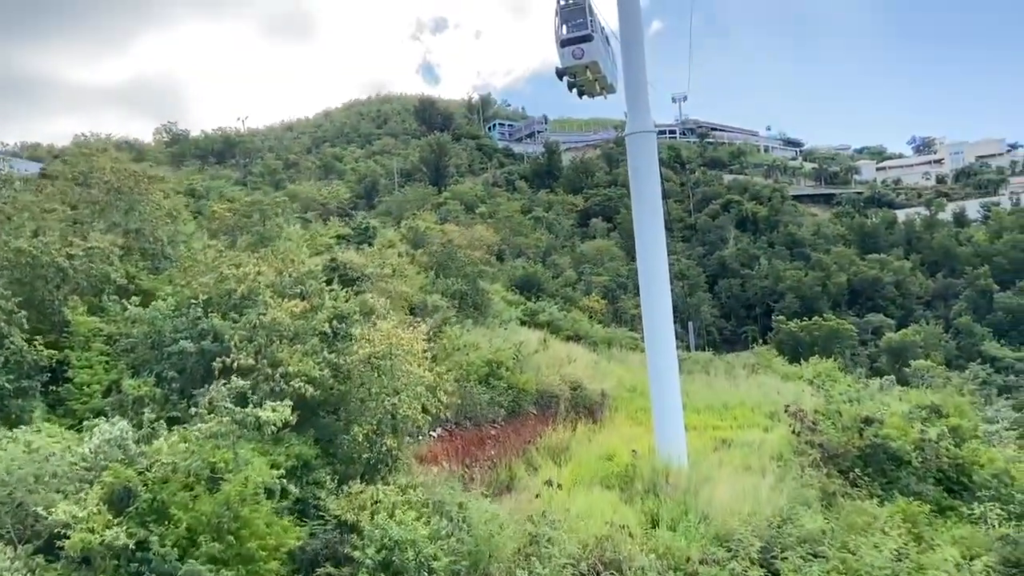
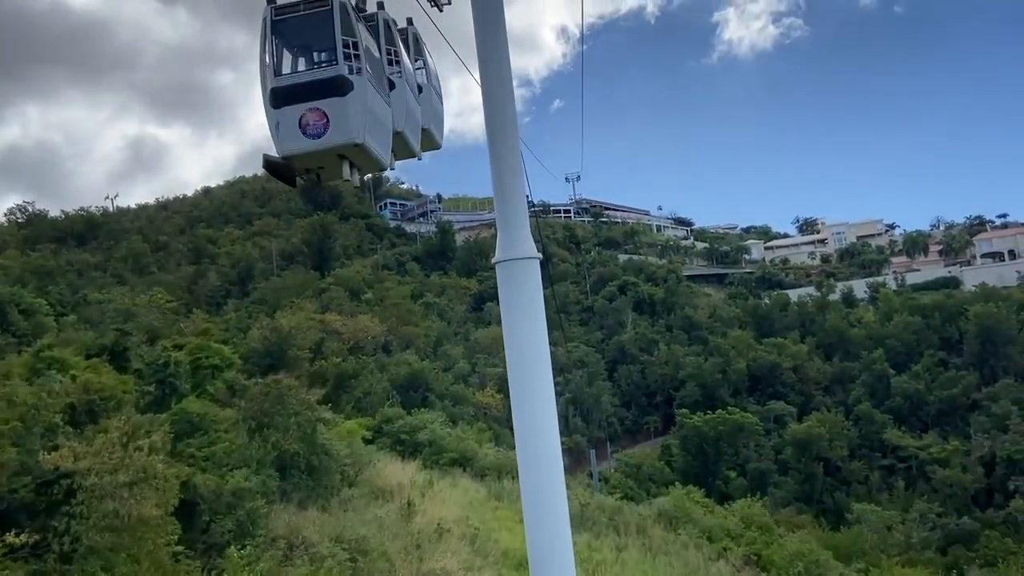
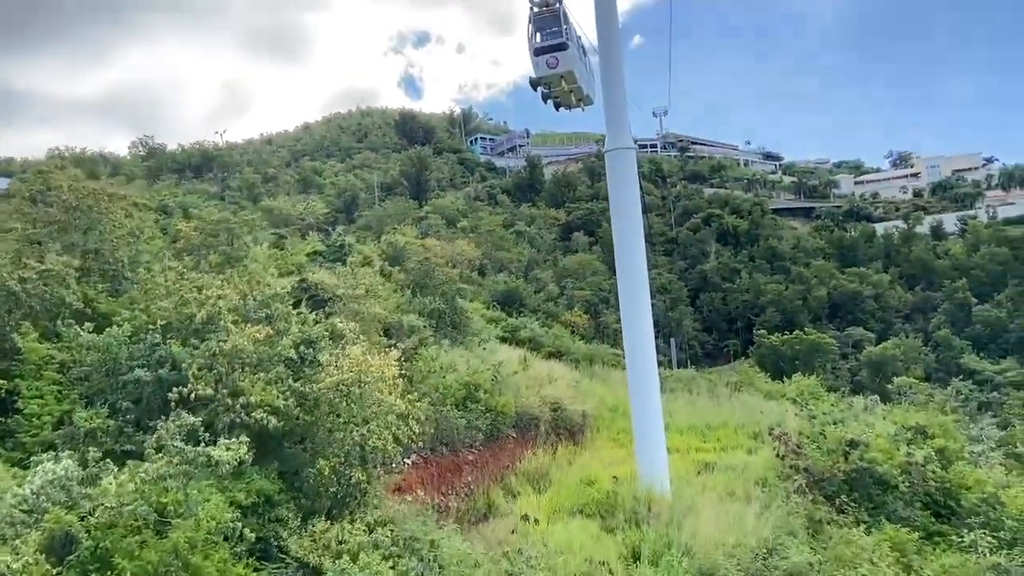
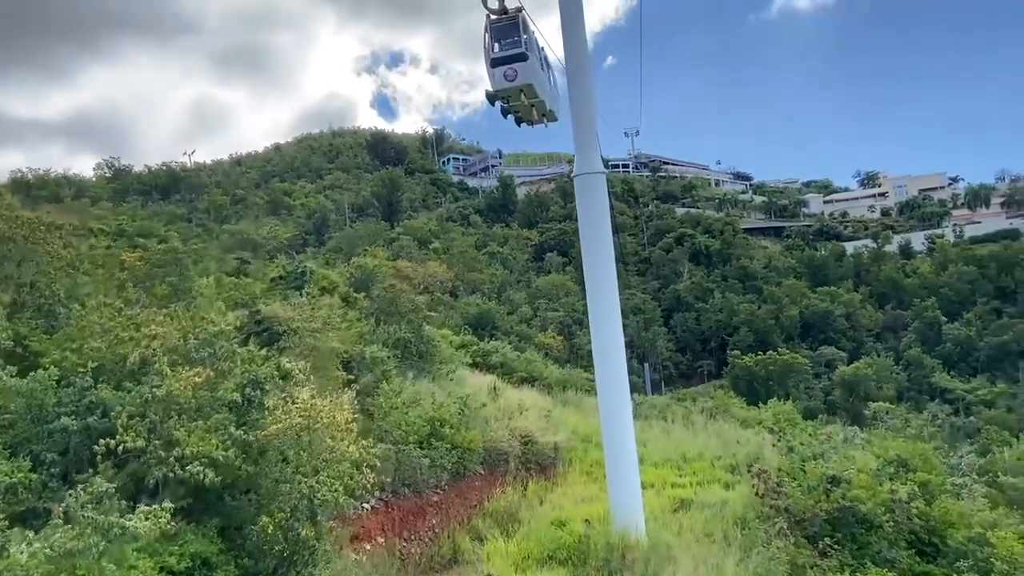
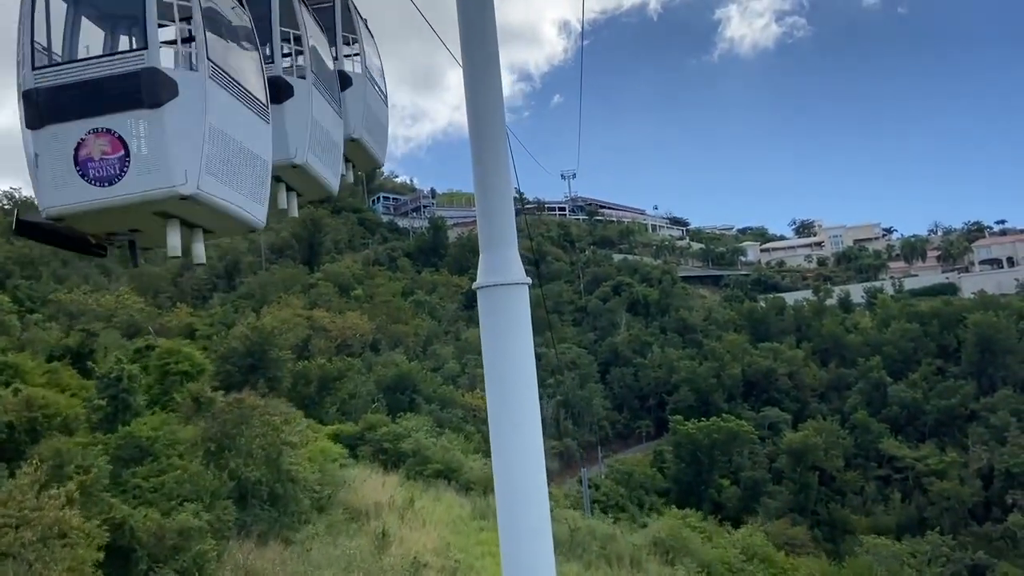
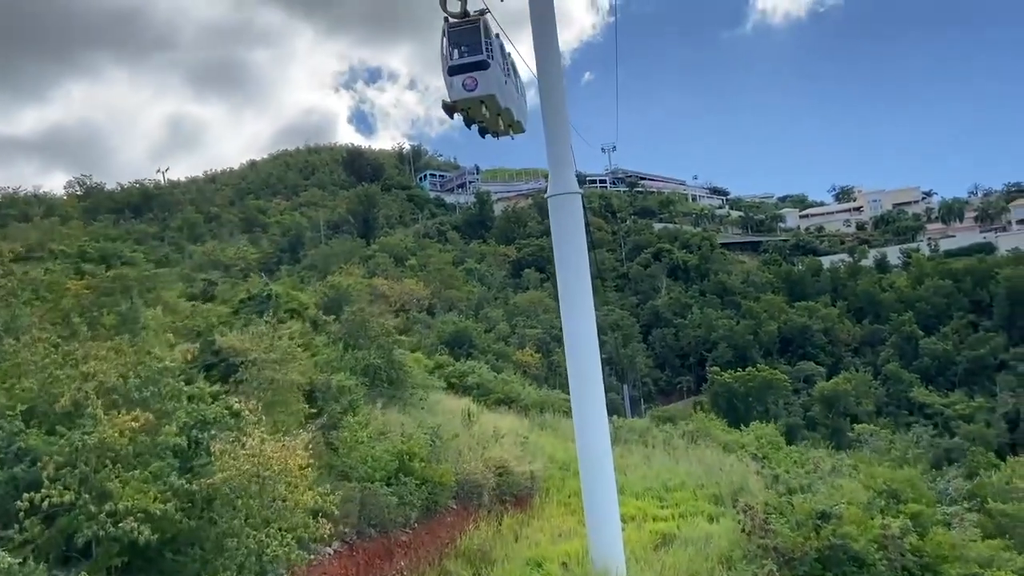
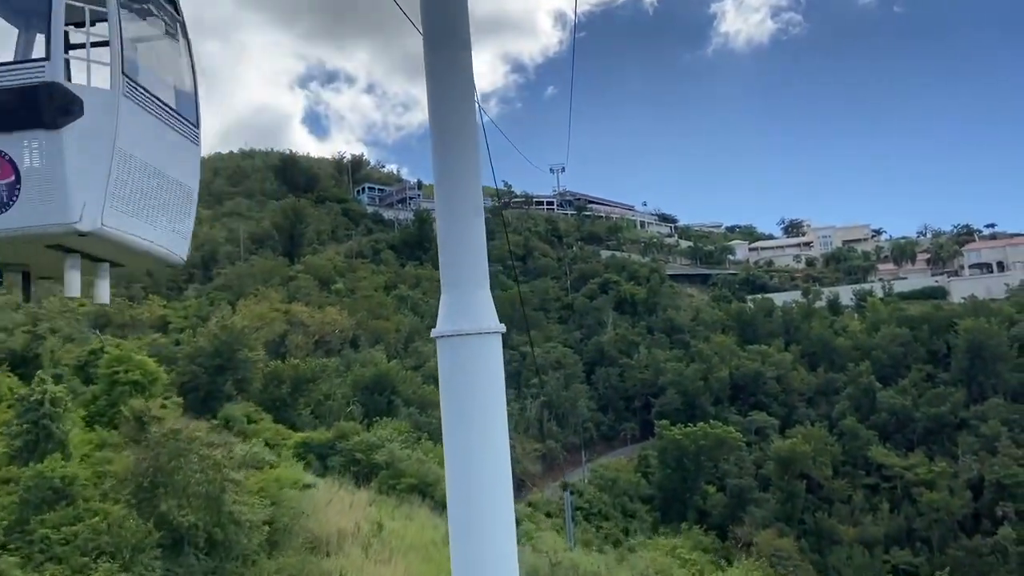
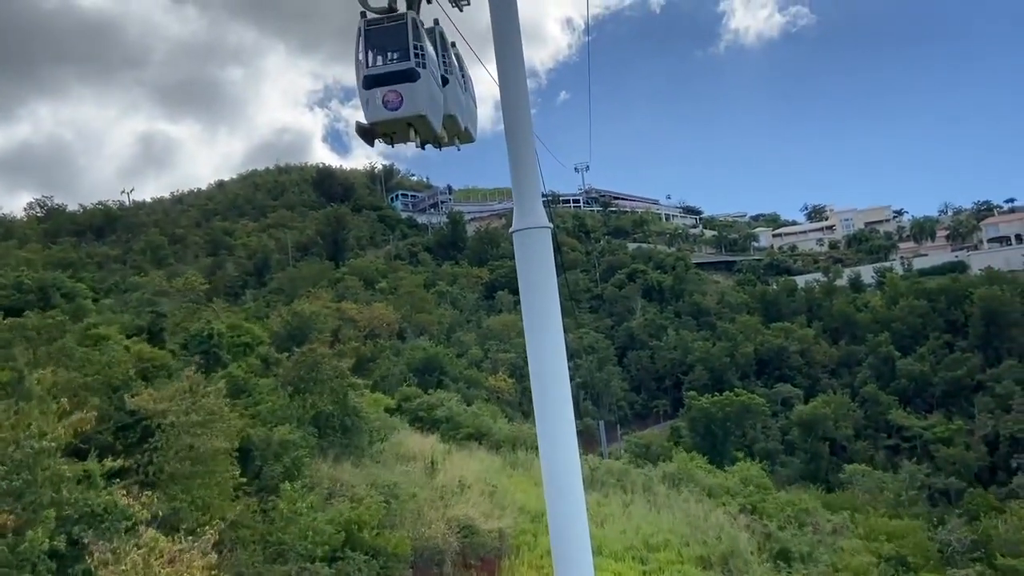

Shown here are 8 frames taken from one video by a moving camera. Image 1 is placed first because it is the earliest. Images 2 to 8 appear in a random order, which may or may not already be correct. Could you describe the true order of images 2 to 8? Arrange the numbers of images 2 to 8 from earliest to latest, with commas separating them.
3, 4, 6, 8, 2, 5, 7
